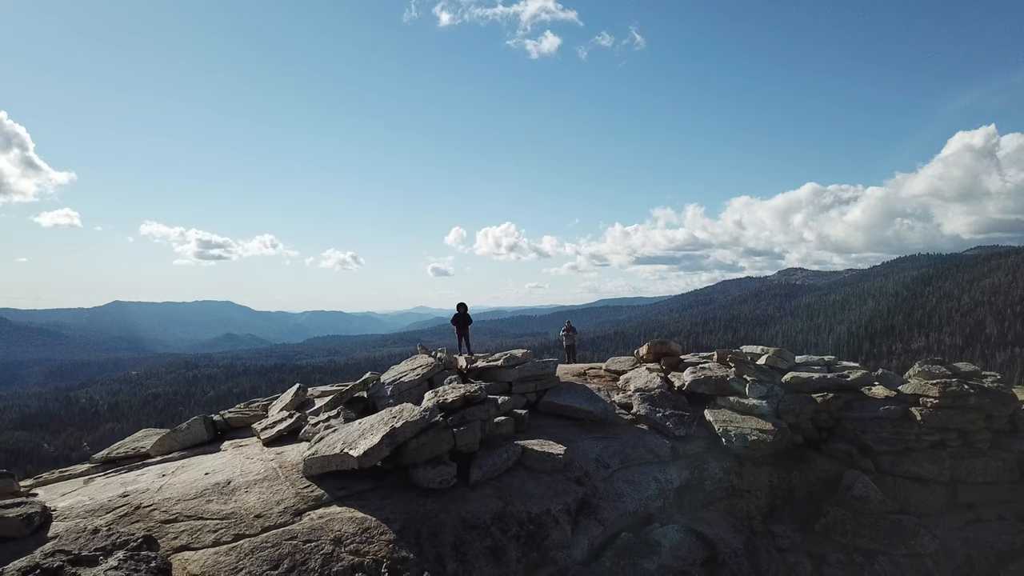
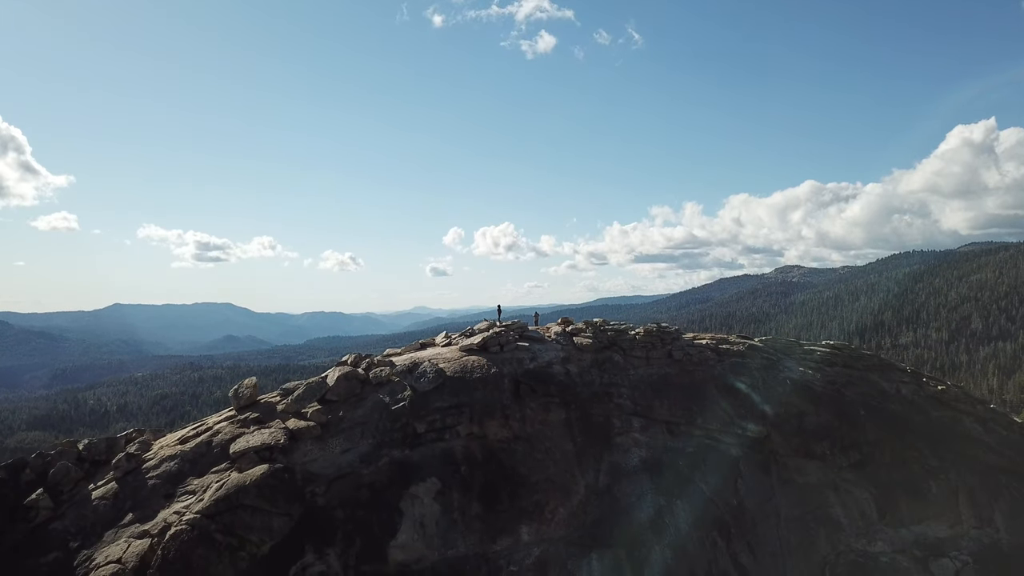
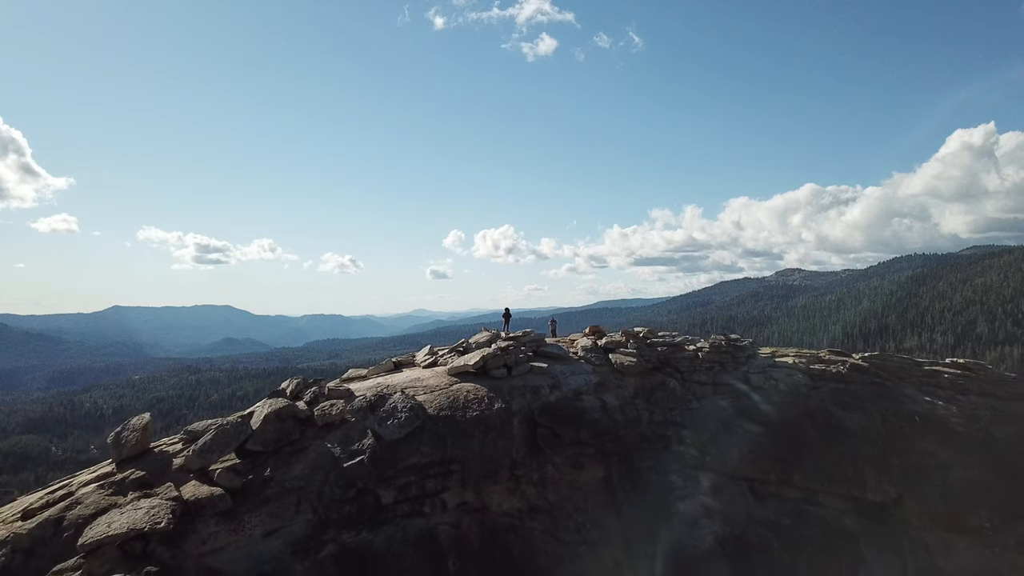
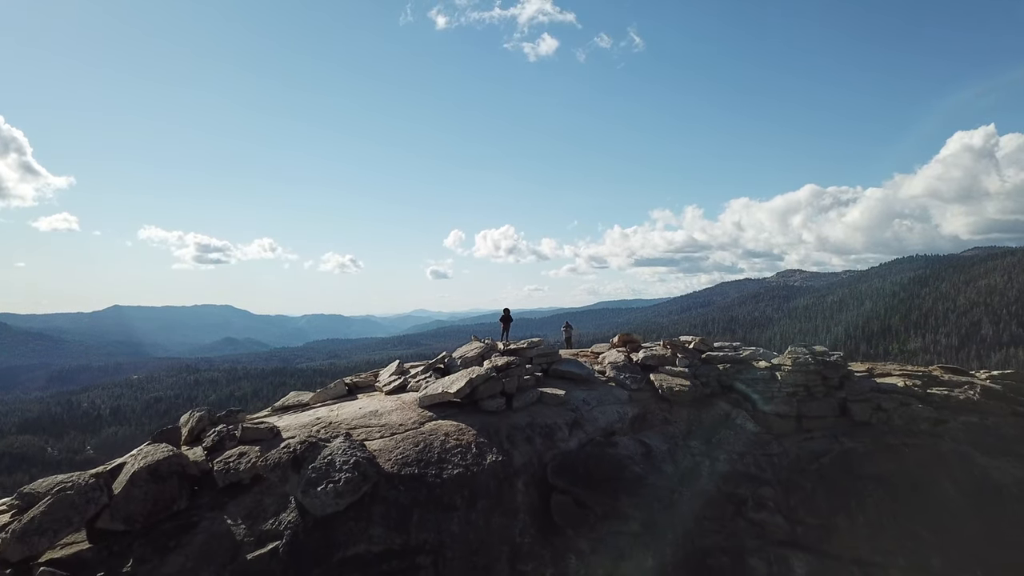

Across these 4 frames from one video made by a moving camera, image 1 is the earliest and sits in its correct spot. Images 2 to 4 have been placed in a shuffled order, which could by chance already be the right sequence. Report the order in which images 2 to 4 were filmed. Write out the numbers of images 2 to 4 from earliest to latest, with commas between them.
4, 3, 2
